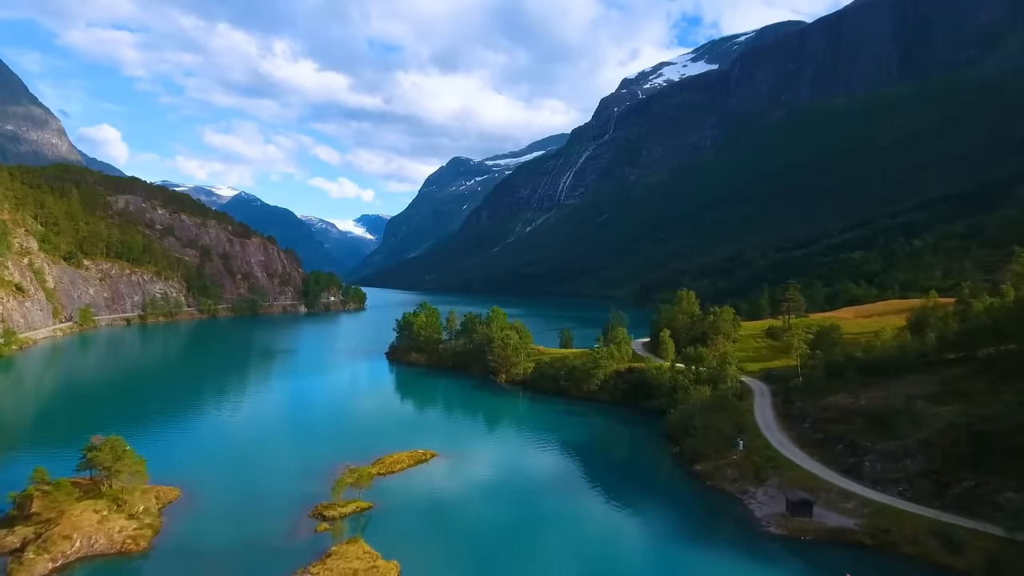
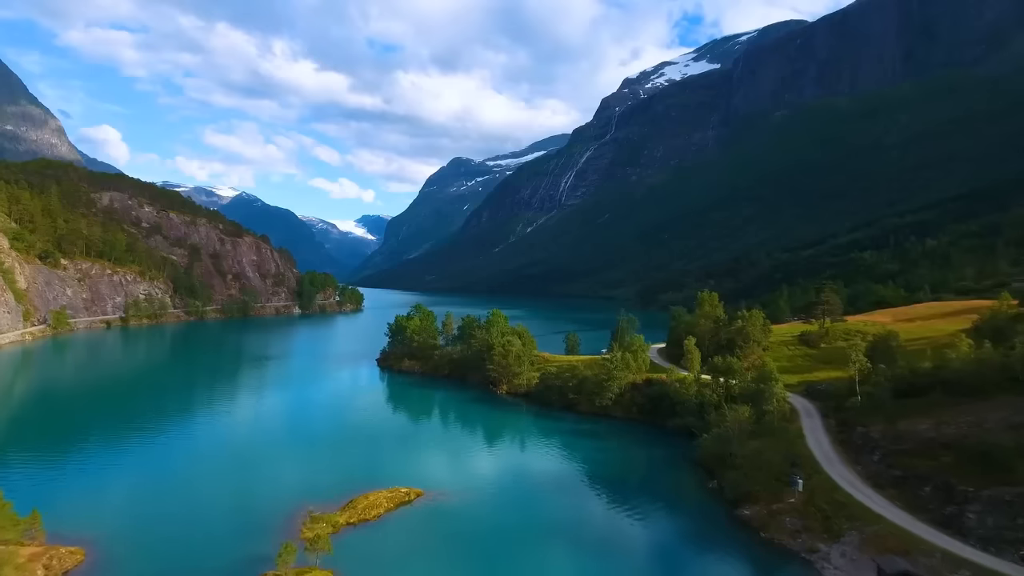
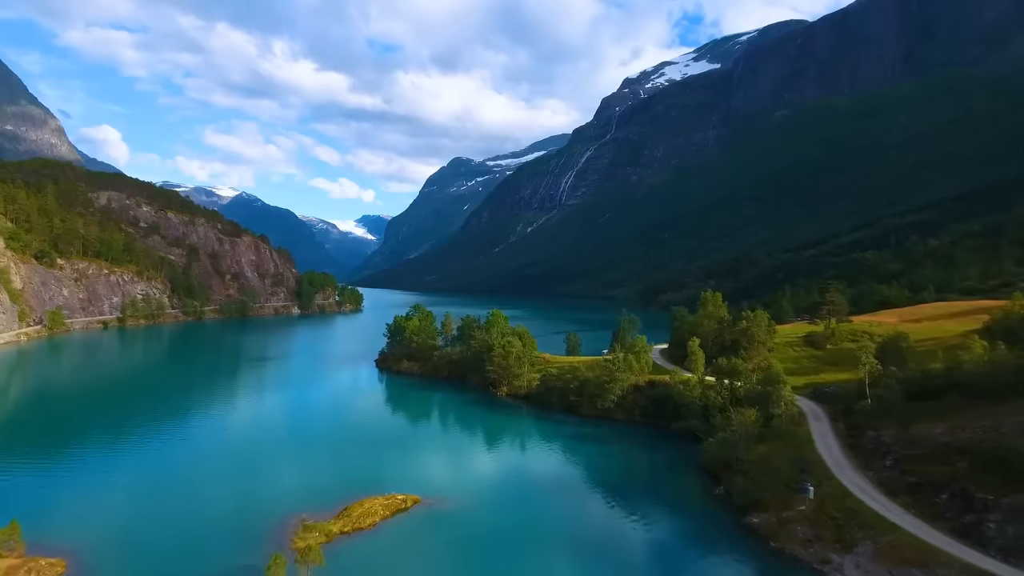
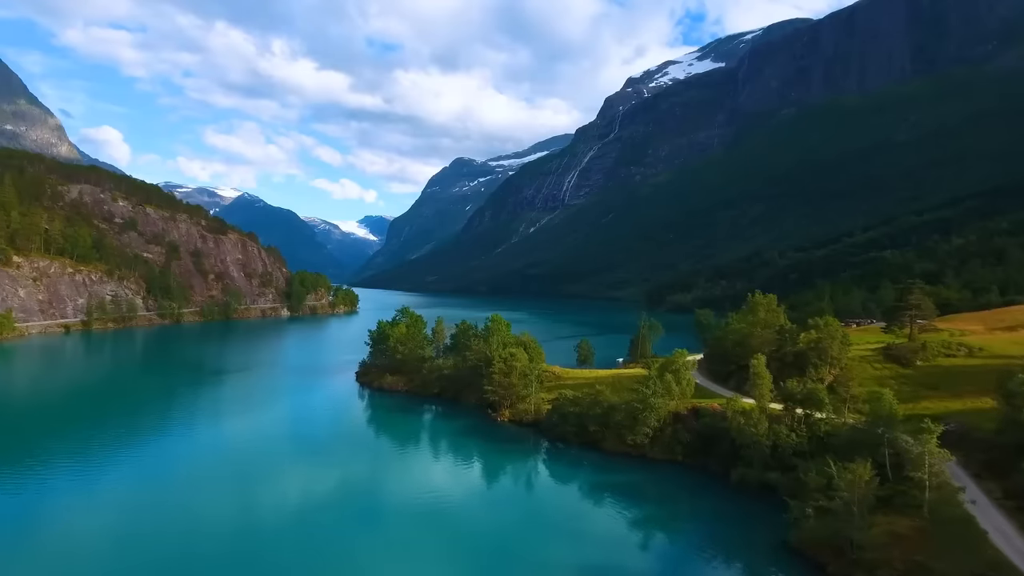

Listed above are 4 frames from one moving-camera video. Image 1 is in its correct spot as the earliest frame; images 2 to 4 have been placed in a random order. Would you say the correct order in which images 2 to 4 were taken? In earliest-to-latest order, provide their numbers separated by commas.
2, 3, 4
